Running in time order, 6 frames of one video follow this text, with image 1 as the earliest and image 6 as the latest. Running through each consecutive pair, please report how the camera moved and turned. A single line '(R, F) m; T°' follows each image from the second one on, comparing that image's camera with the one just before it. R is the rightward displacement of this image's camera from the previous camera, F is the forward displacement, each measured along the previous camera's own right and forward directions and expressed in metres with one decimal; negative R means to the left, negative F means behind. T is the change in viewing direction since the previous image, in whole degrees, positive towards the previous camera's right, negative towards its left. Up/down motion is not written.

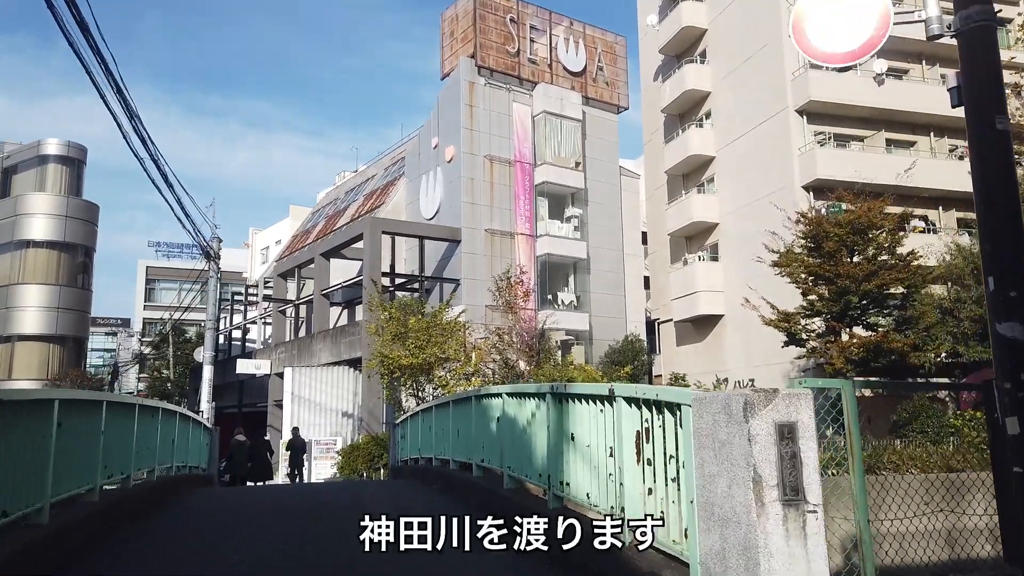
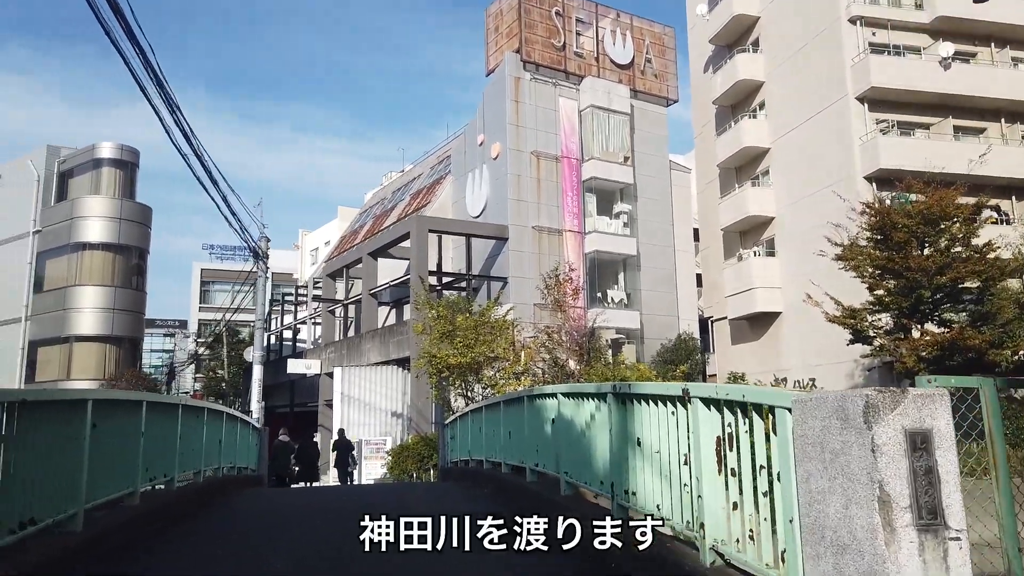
(-0.1, +0.4) m; -3°
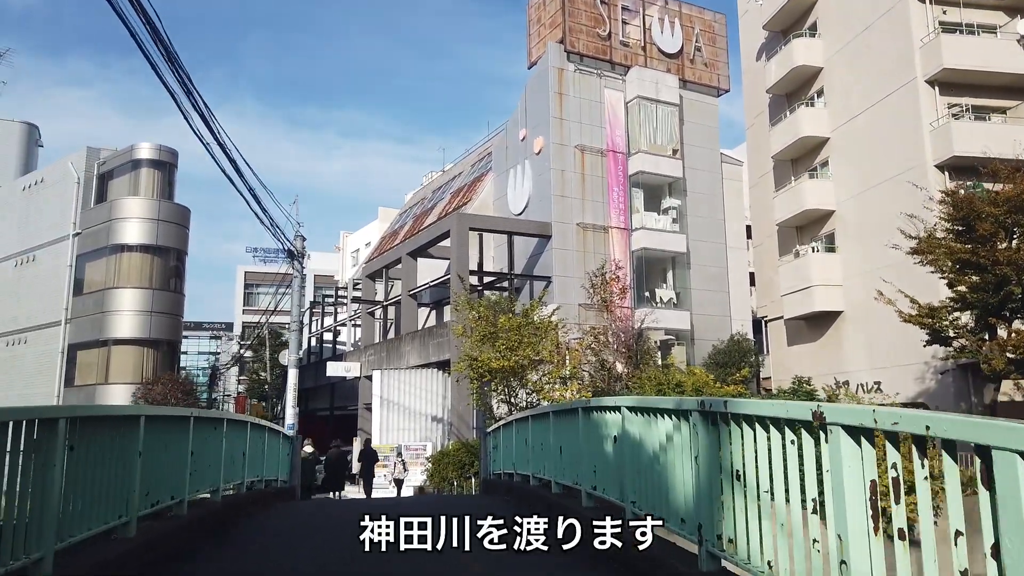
(-0.1, +0.9) m; -3°
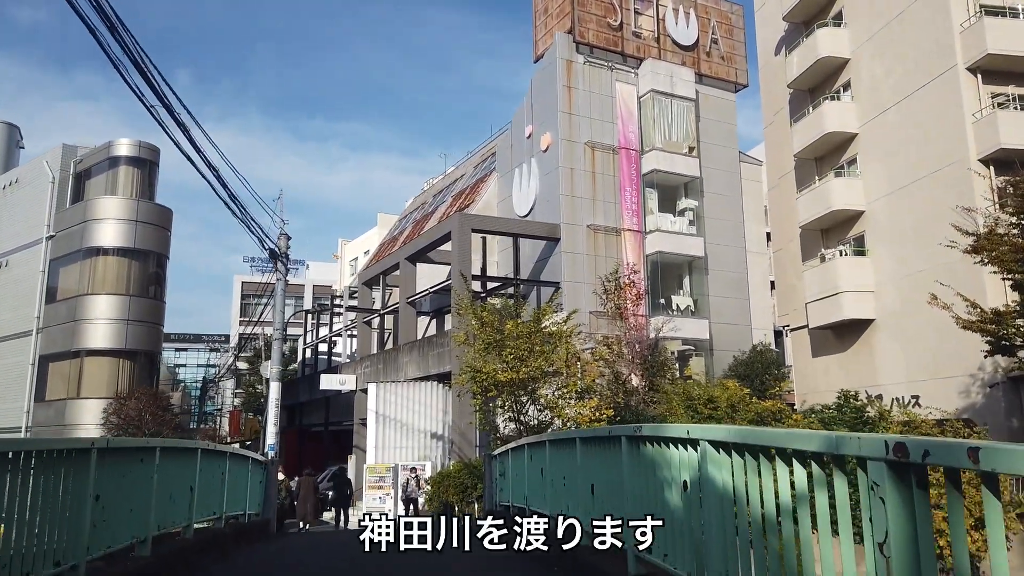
(-0.1, +1.6) m; 0°
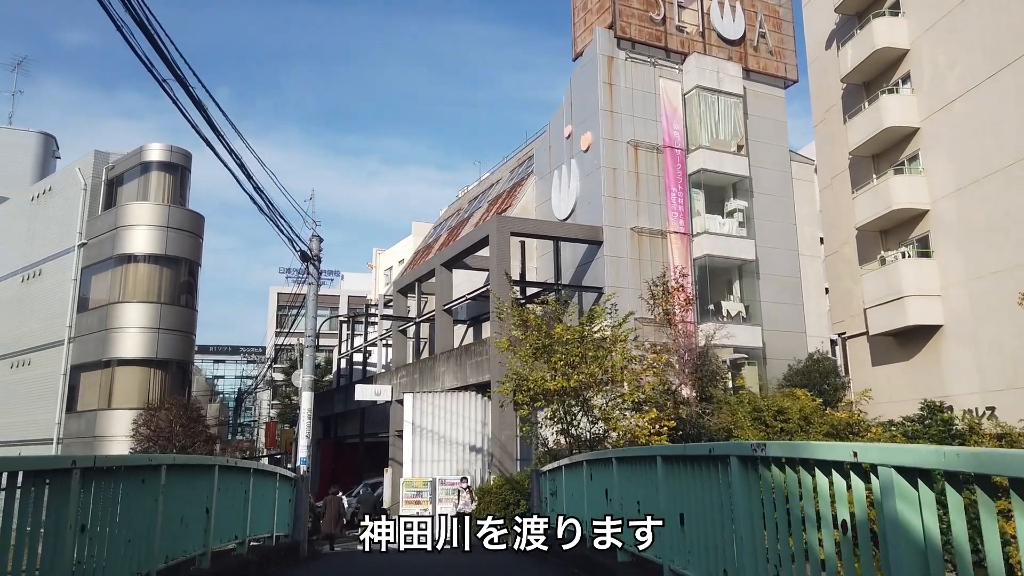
(-0.2, +0.9) m; -2°
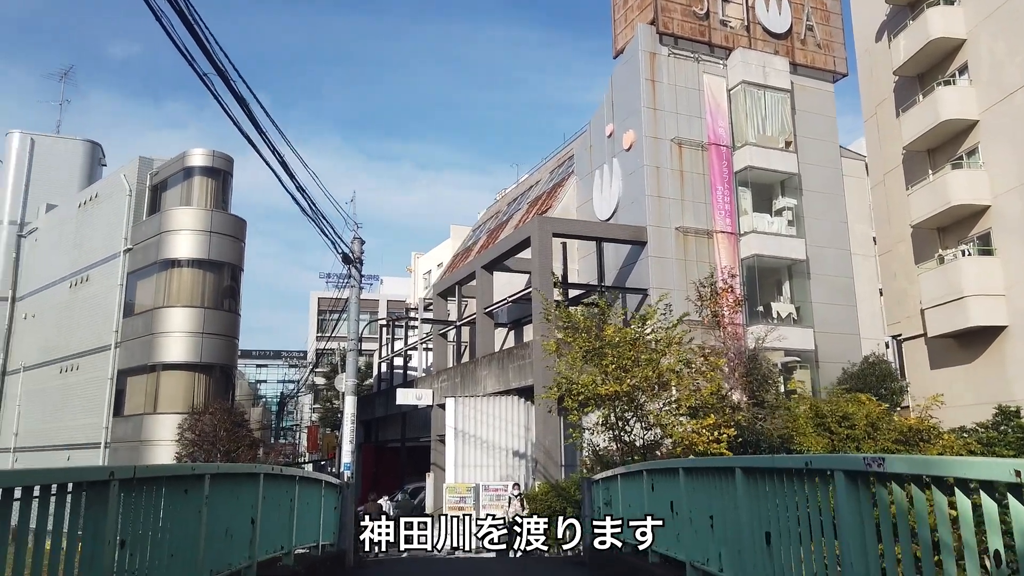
(-0.1, +0.3) m; -3°
